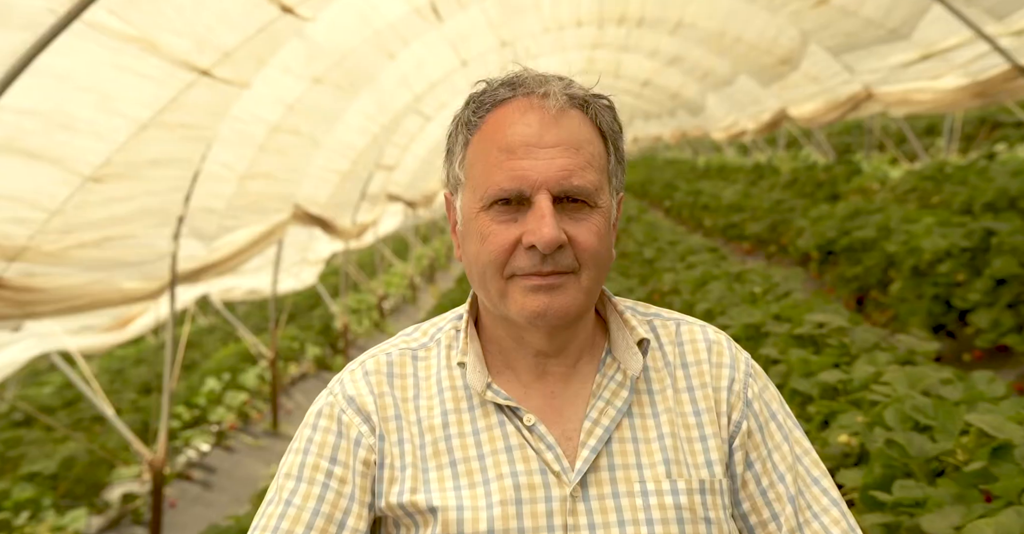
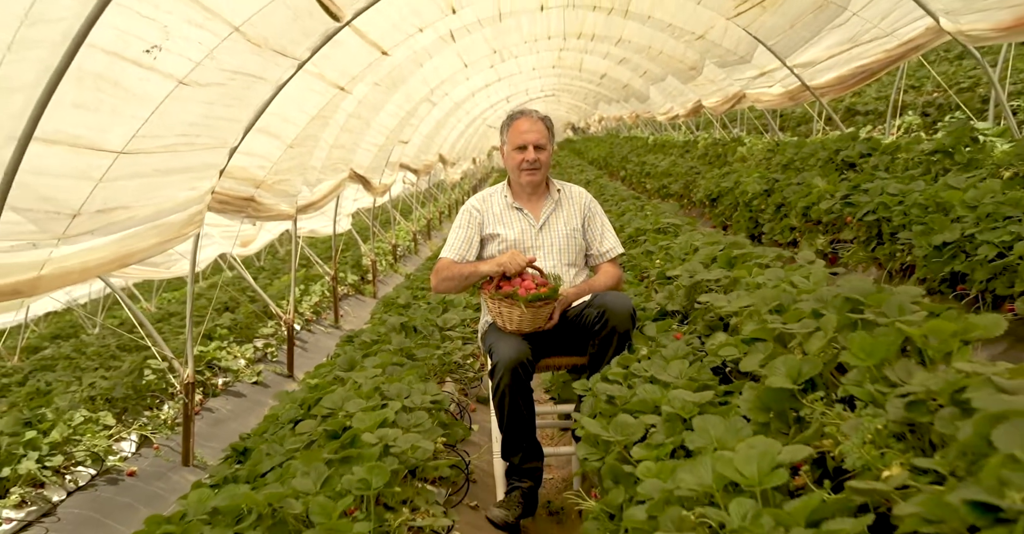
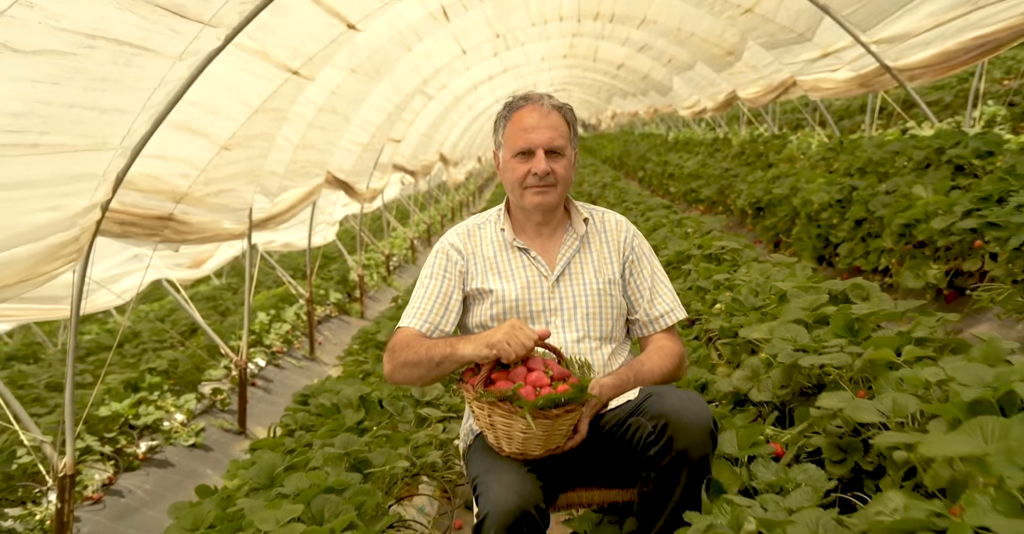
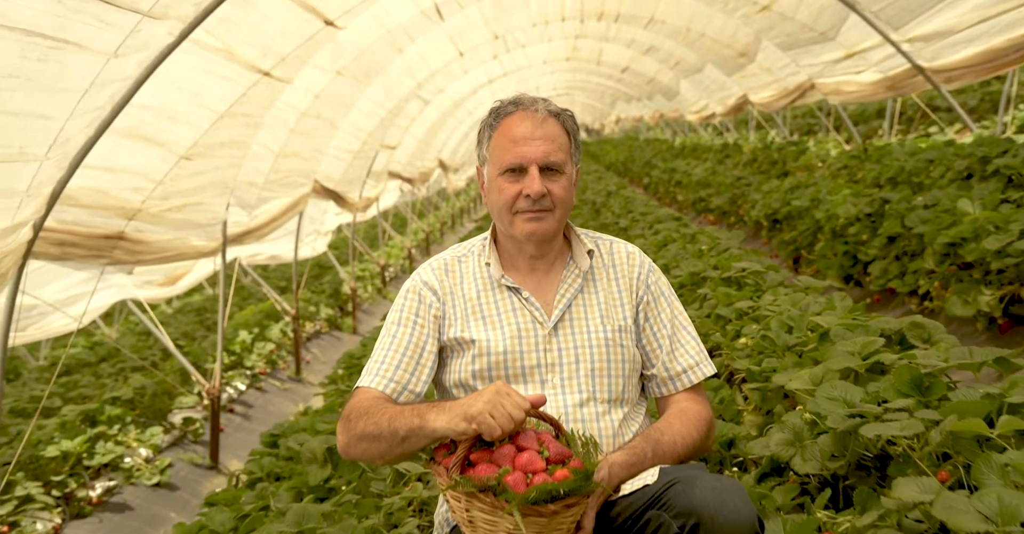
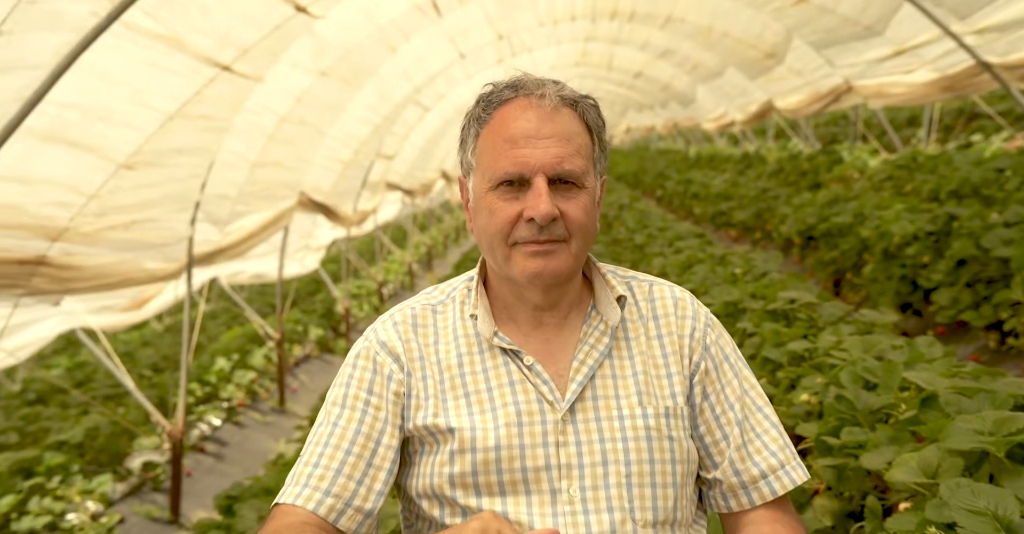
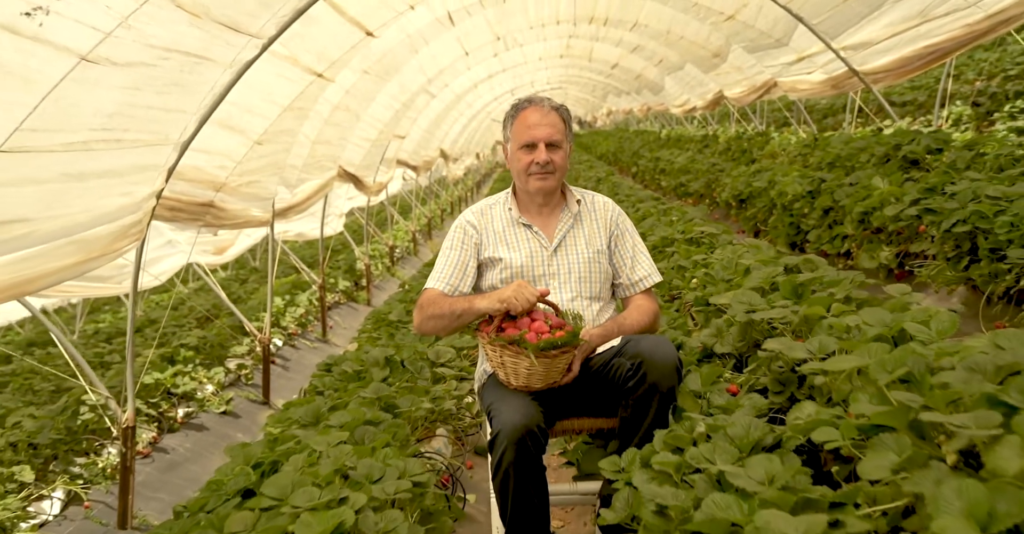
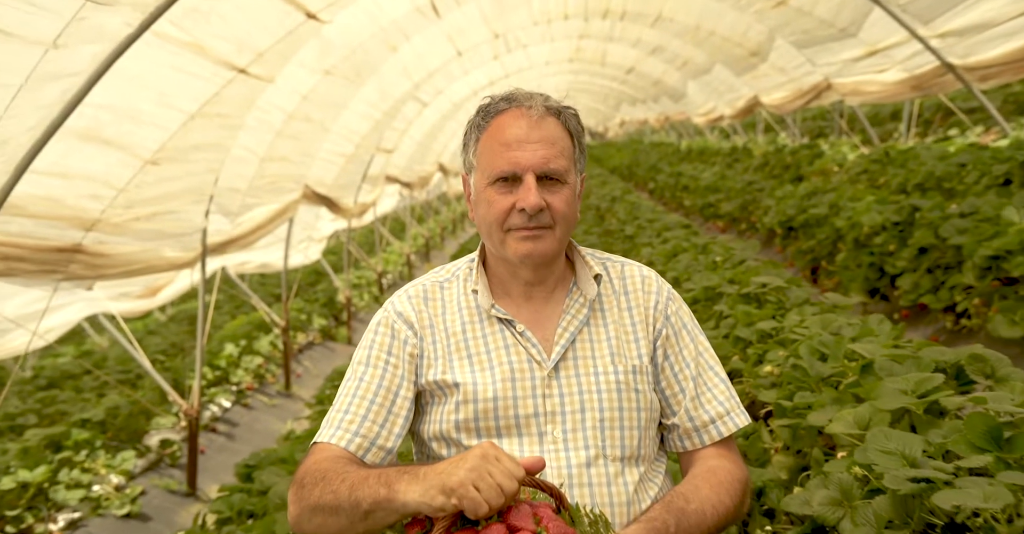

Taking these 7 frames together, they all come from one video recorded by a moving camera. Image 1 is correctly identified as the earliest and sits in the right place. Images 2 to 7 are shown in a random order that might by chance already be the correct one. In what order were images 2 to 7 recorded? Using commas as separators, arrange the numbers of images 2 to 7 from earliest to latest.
5, 7, 4, 3, 6, 2
